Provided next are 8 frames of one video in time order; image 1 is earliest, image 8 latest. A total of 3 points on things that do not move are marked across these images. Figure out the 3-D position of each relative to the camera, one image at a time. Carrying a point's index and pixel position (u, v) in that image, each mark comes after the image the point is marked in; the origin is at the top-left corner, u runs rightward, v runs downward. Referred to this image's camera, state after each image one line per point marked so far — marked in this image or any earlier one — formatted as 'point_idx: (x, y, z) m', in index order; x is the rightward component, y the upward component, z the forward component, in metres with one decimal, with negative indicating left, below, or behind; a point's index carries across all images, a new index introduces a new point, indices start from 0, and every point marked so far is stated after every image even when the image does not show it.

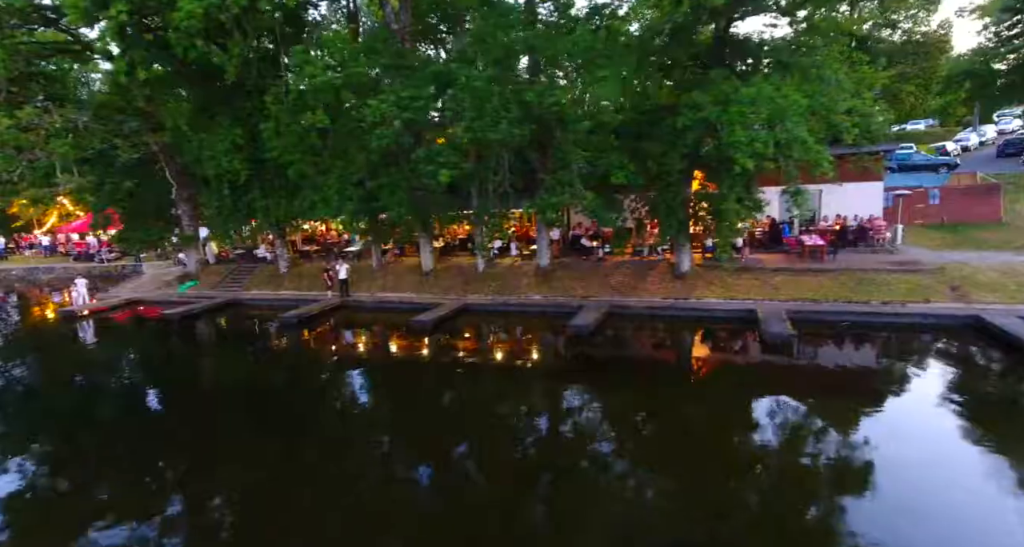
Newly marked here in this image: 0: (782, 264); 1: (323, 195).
0: (+10.0, +0.4, +17.5) m
1: (-6.7, +2.8, +17.1) m
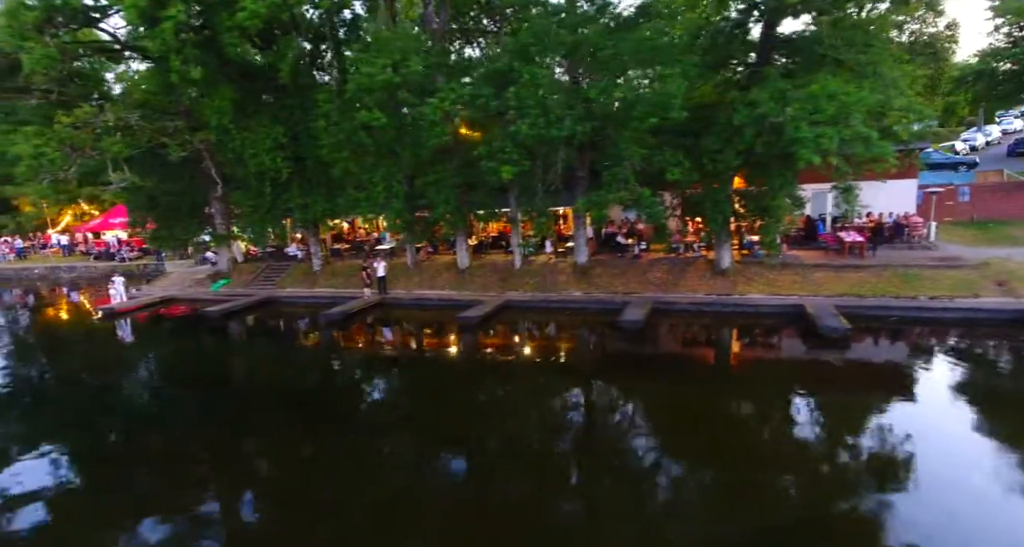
0: (+11.6, +0.5, +17.7) m
1: (-5.2, +2.9, +17.3) m
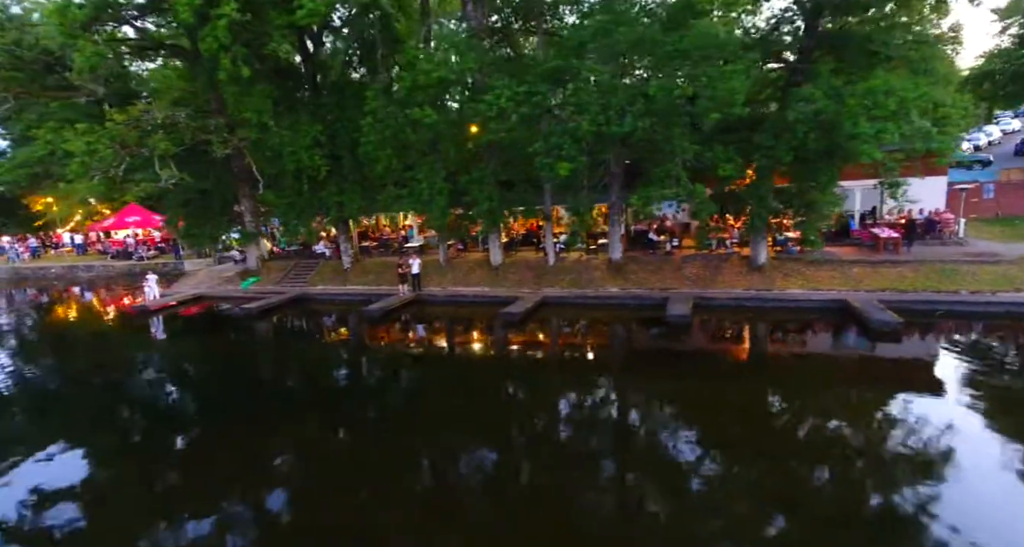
0: (+13.1, +0.7, +17.9) m
1: (-3.7, +3.1, +17.4) m
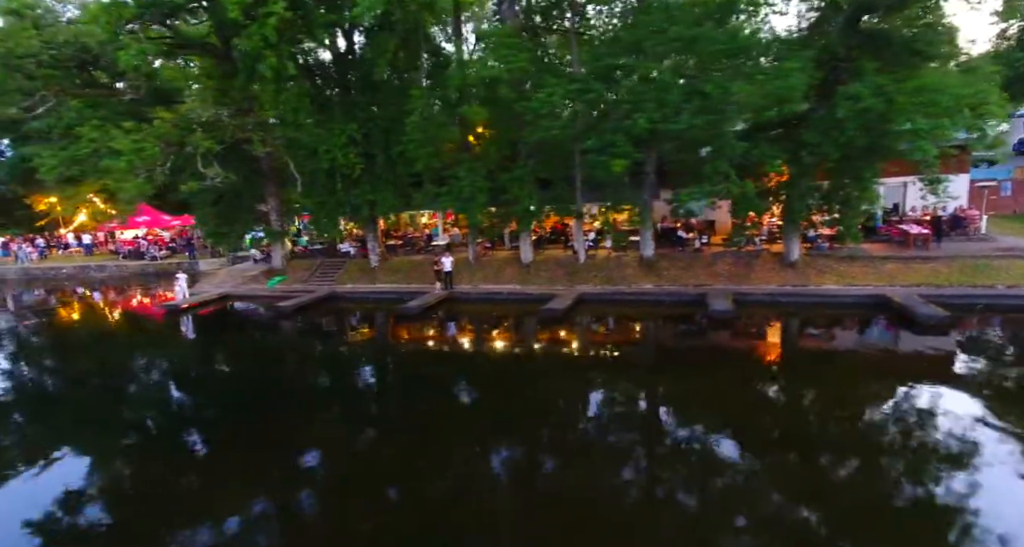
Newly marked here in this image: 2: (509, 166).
0: (+14.5, +0.8, +18.3) m
1: (-2.2, +3.2, +17.5) m
2: (-0.1, +3.9, +17.5) m
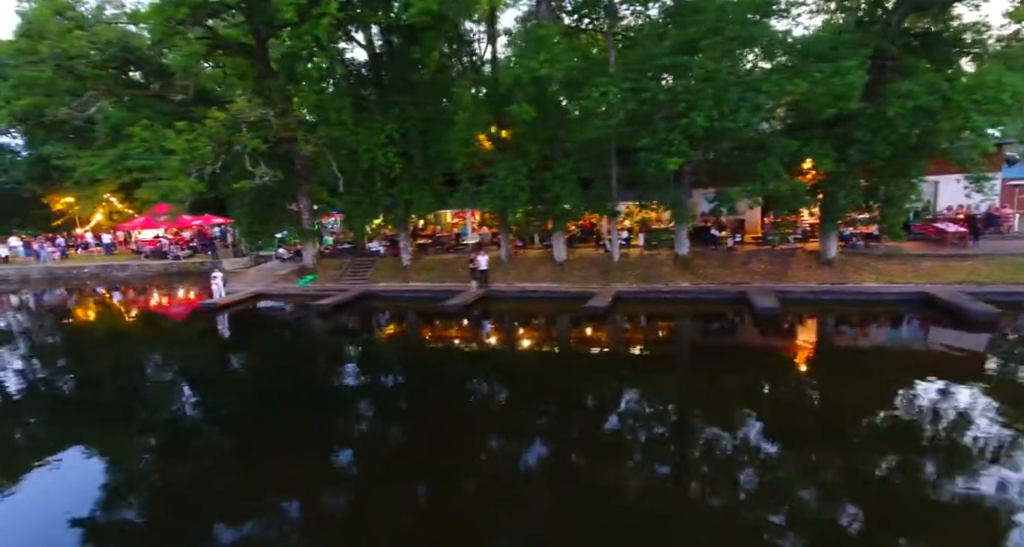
0: (+16.0, +0.9, +18.4) m
1: (-0.7, +3.2, +17.6) m
2: (+1.5, +4.0, +17.6) m
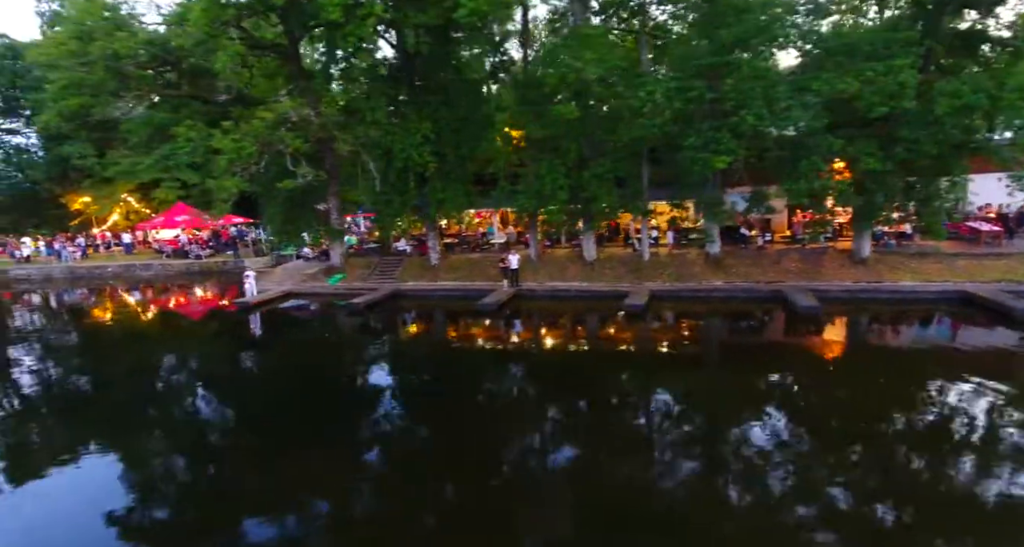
0: (+17.4, +0.9, +18.4) m
1: (+0.6, +3.3, +17.7) m
2: (+2.8, +4.1, +17.7) m
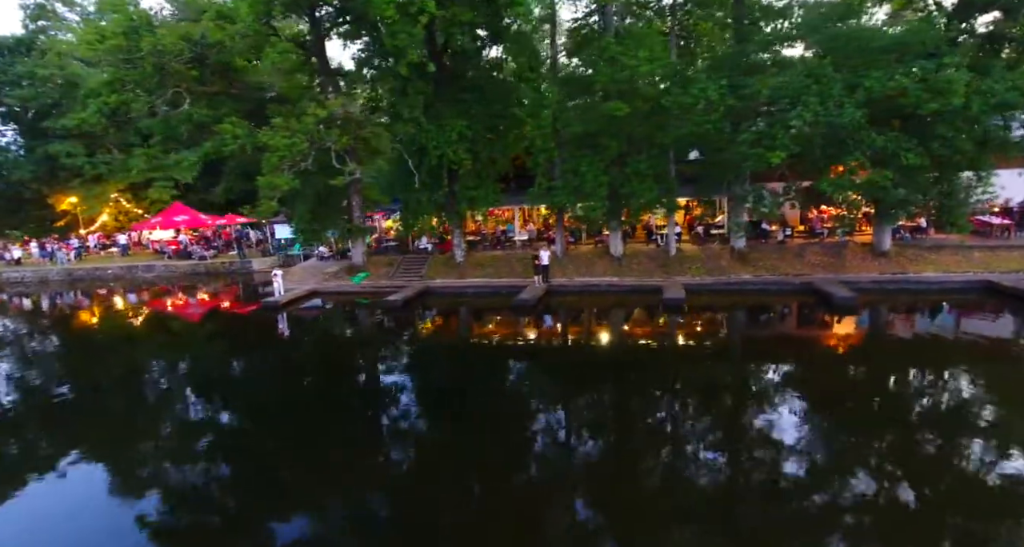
0: (+18.8, +1.3, +19.3) m
1: (+2.1, +3.4, +17.9) m
2: (+4.2, +4.3, +18.1) m
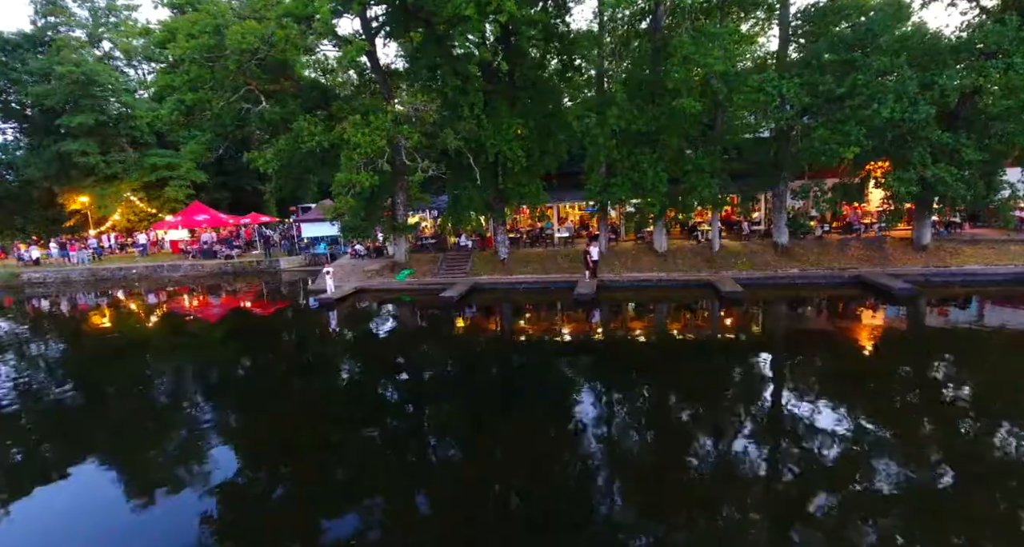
0: (+21.1, +1.6, +20.1) m
1: (+4.4, +3.6, +18.3) m
2: (+6.5, +4.5, +18.5) m
